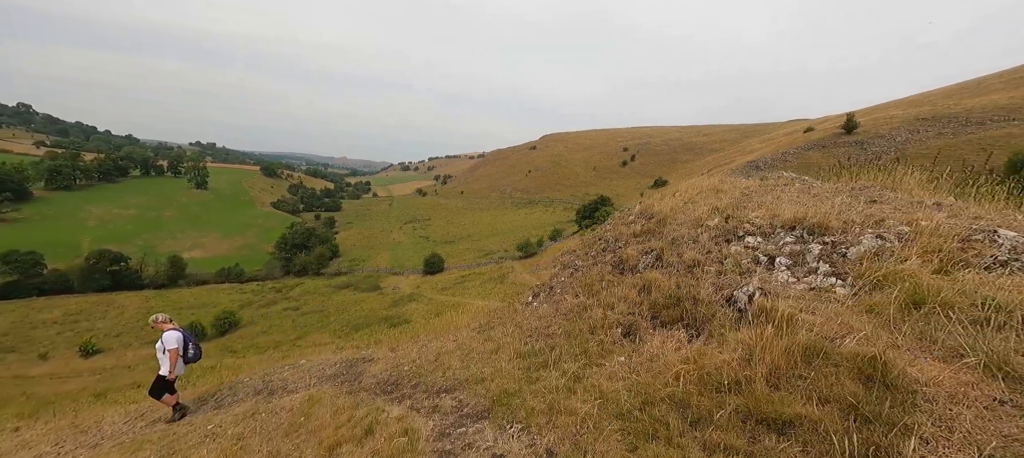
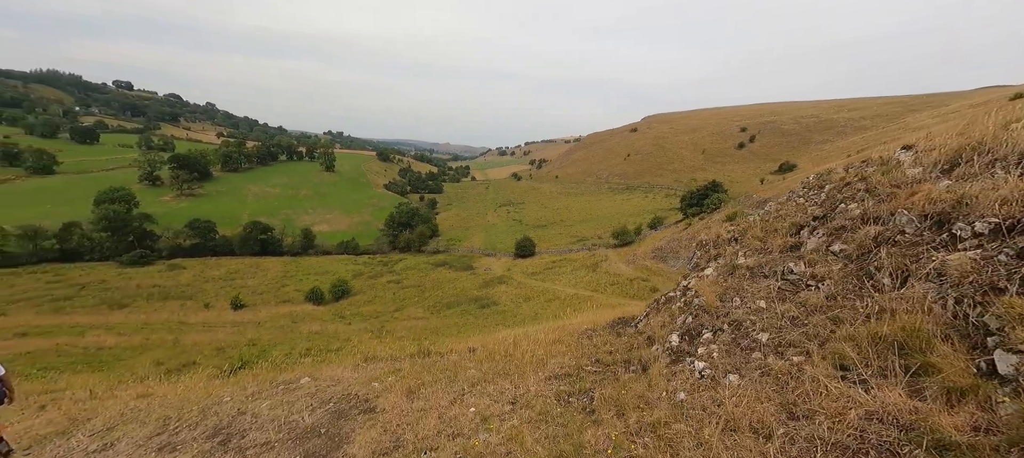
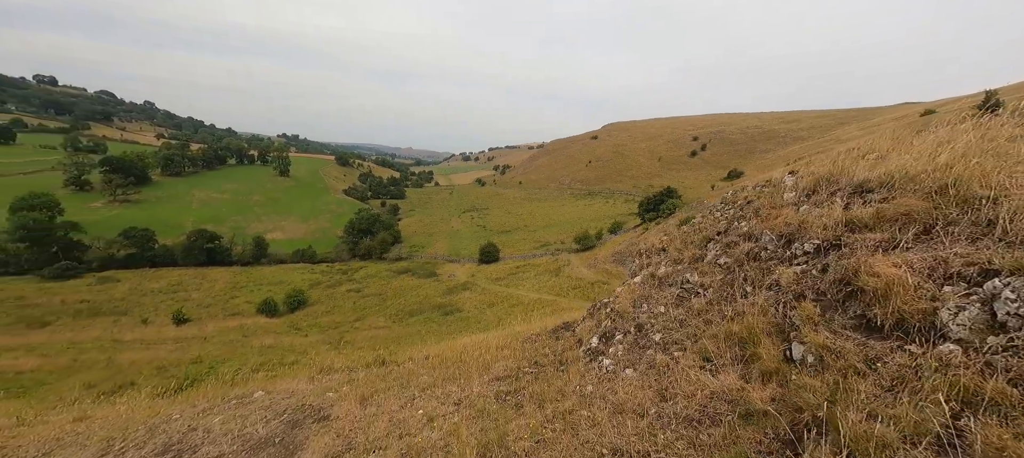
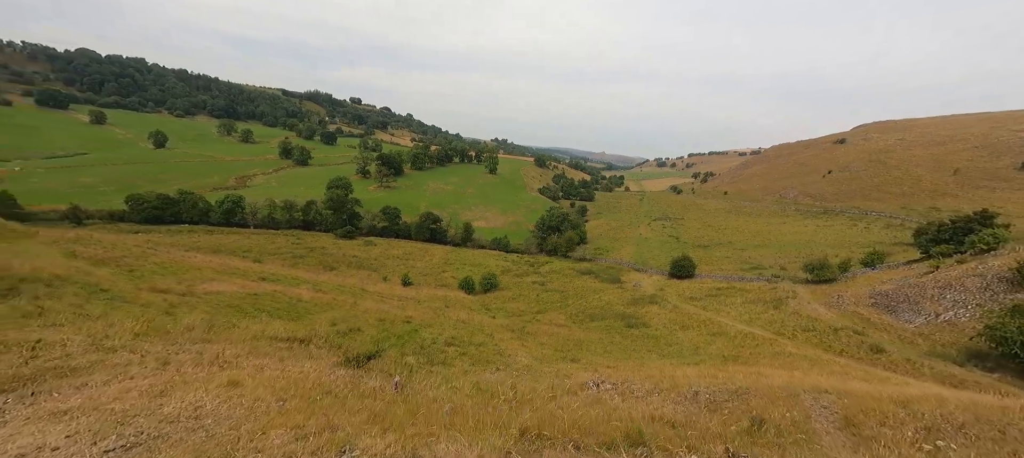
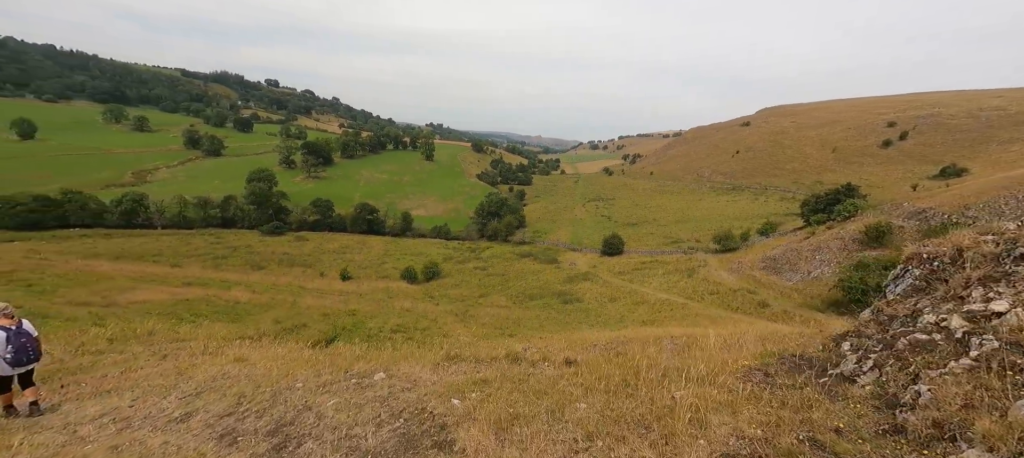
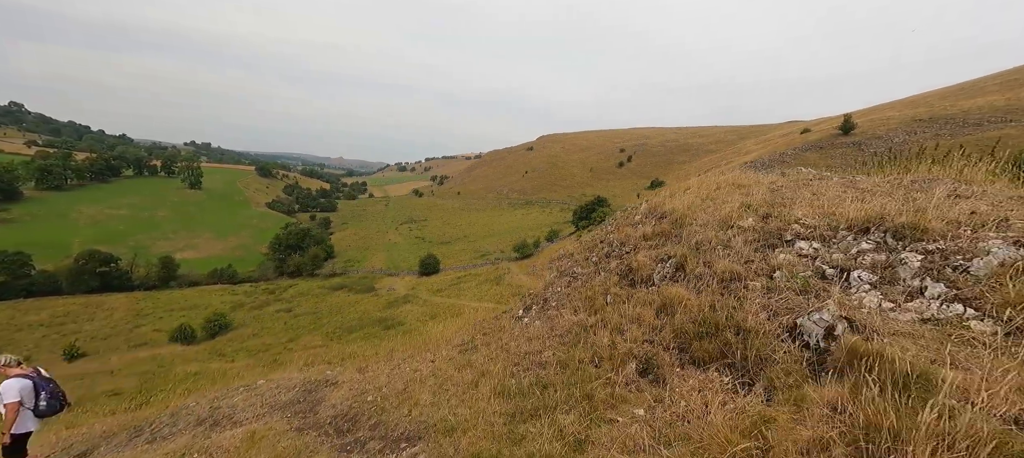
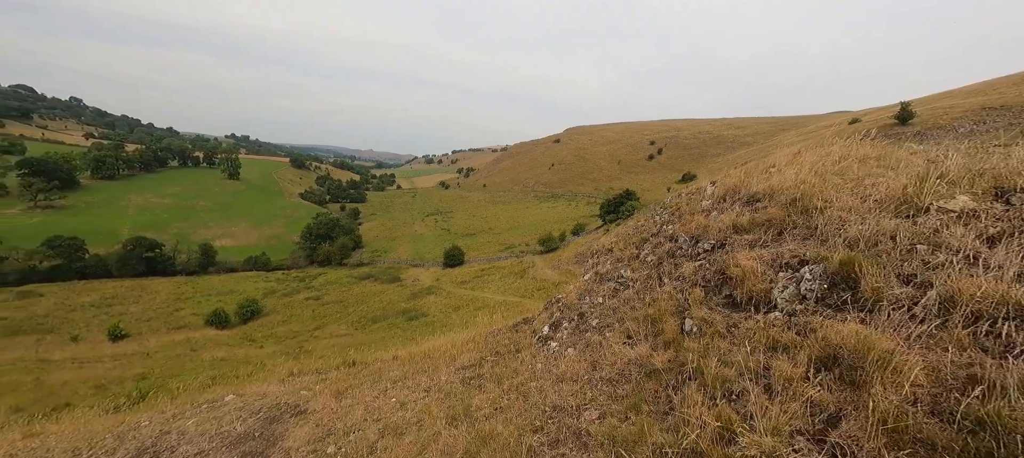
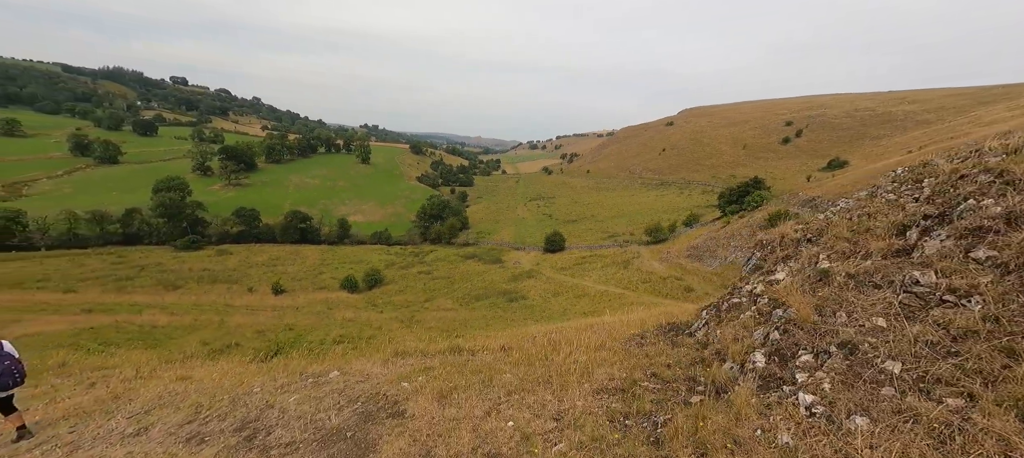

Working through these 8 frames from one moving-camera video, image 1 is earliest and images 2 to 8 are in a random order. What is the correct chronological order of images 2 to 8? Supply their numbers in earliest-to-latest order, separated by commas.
6, 7, 3, 2, 8, 5, 4
